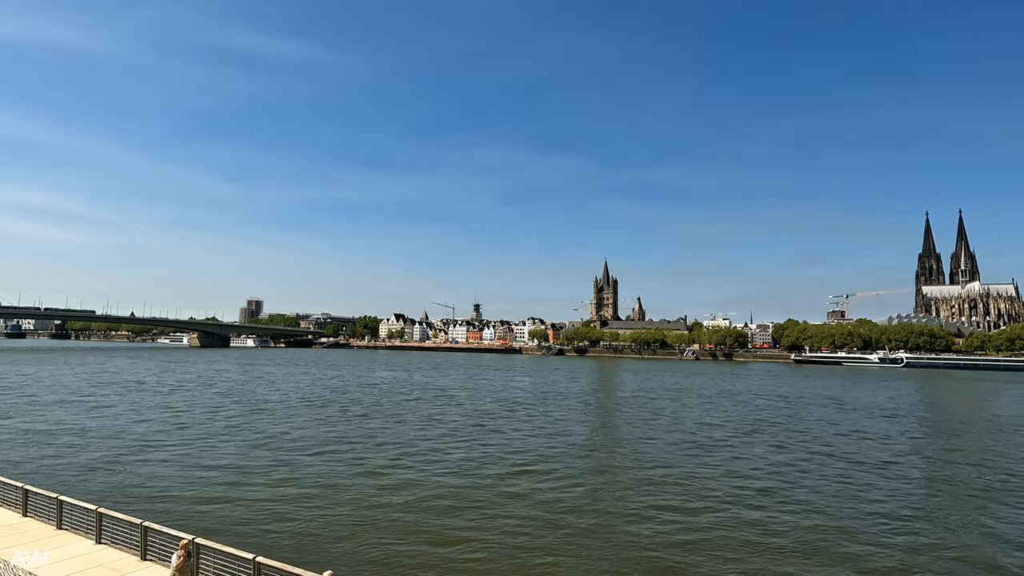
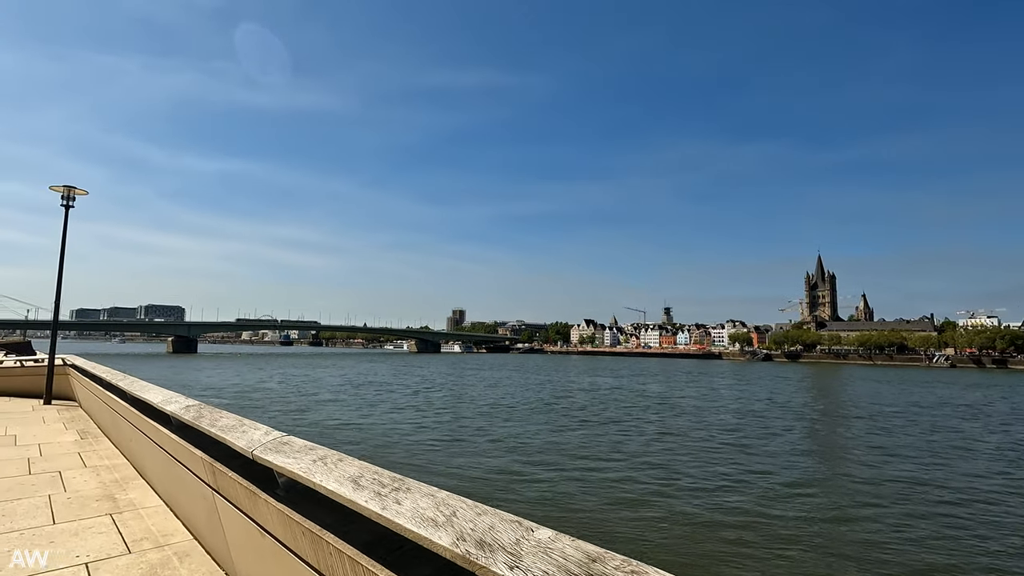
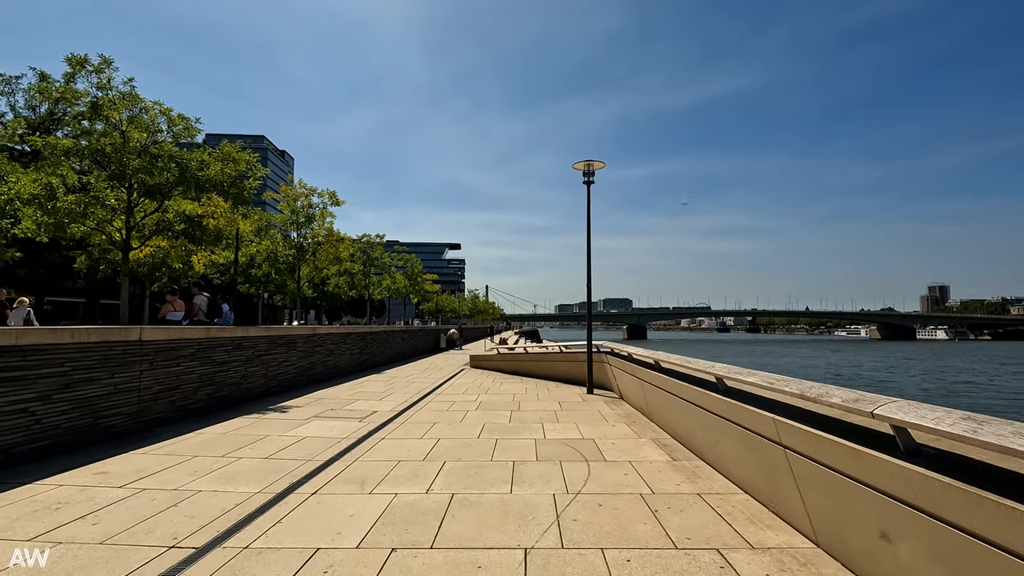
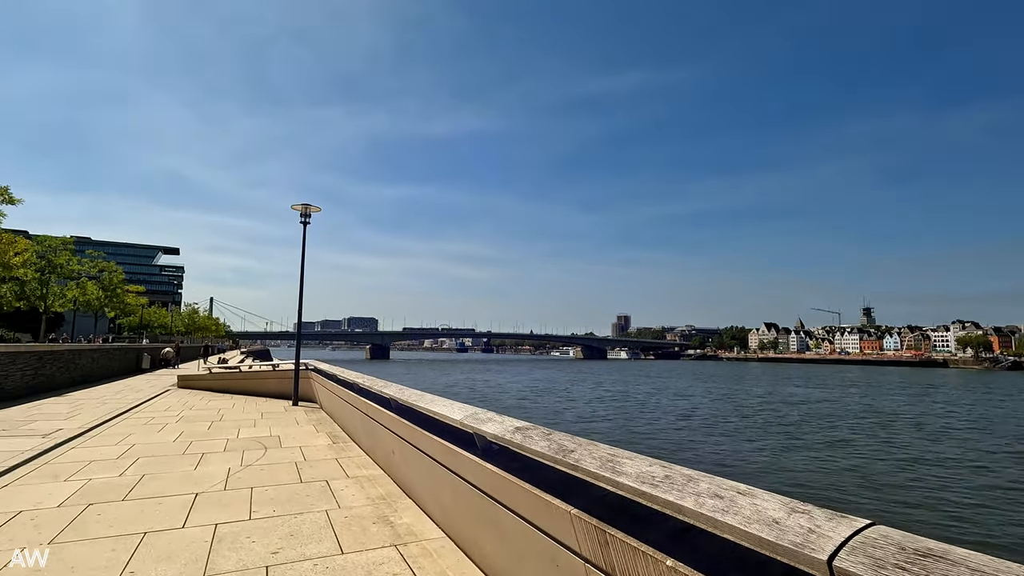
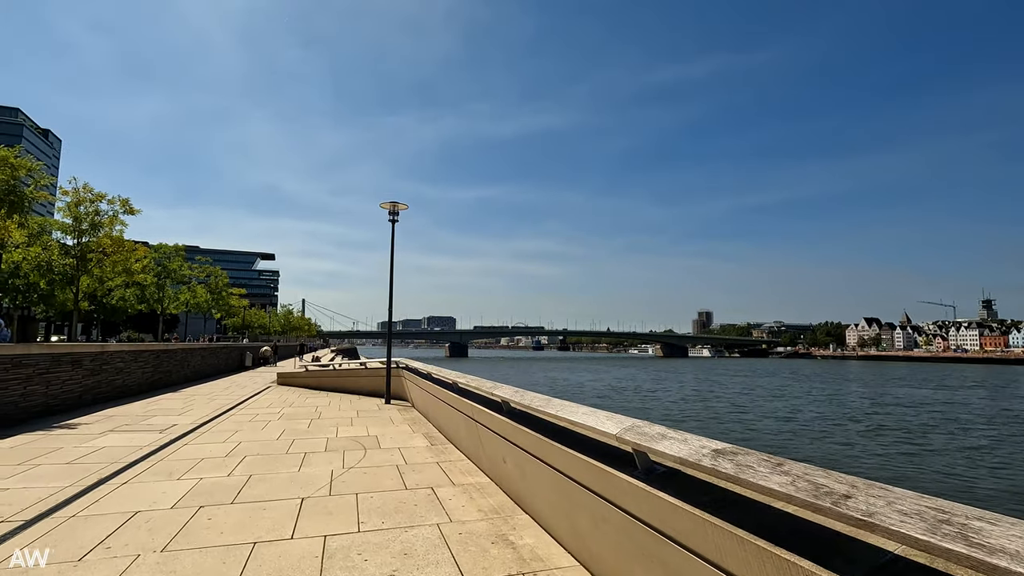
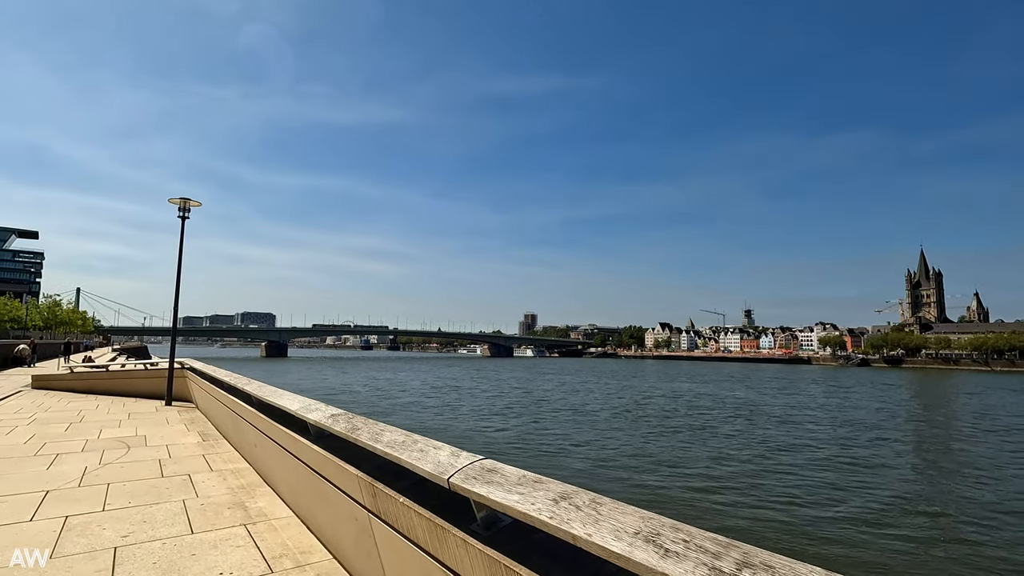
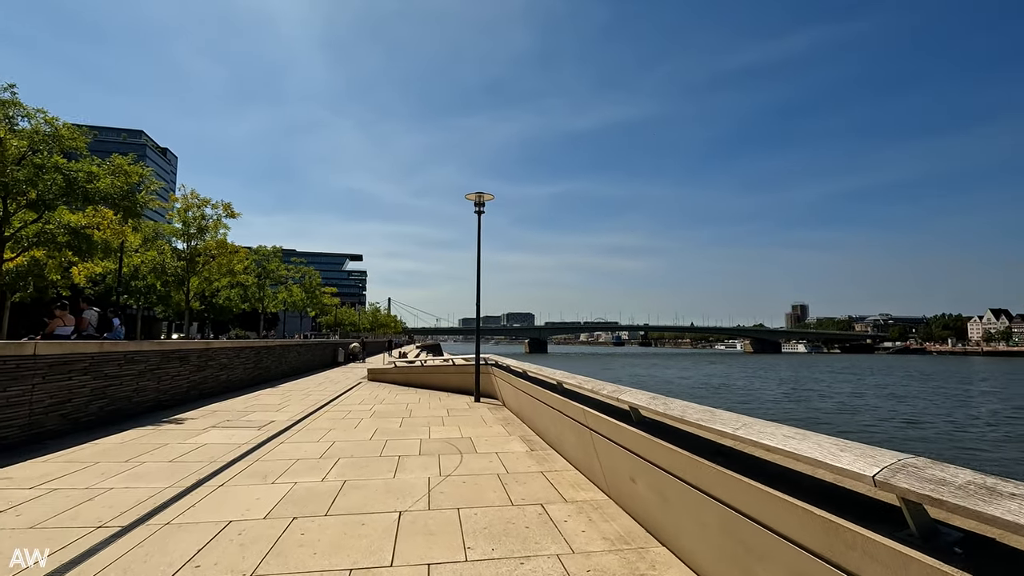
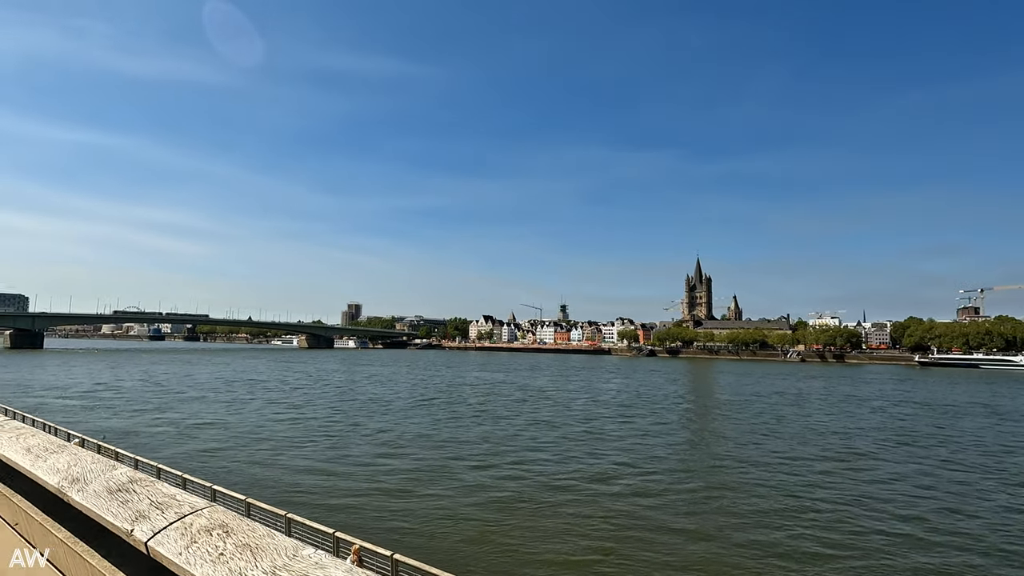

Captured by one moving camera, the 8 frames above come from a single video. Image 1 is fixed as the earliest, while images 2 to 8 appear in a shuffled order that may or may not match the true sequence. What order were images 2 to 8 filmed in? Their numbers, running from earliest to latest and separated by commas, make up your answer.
8, 2, 6, 4, 5, 7, 3
